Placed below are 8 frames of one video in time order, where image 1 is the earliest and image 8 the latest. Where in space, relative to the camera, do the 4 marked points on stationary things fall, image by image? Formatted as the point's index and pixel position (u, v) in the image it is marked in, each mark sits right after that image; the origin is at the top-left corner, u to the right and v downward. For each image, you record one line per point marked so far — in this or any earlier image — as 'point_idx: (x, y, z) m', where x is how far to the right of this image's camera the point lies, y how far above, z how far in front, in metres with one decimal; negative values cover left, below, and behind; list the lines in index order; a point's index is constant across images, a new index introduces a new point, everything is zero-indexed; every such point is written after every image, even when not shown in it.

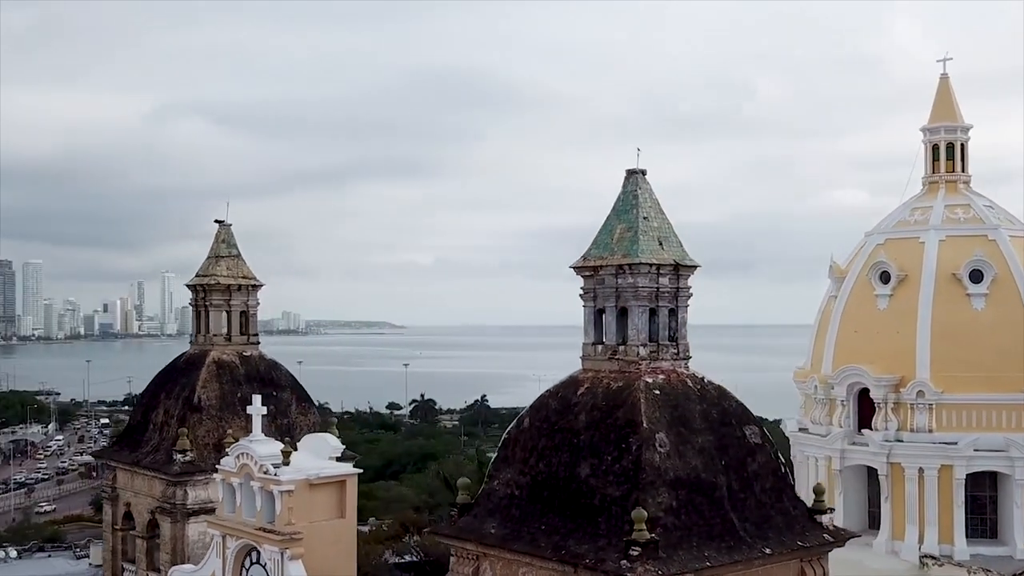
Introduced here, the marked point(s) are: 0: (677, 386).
0: (+0.9, -0.5, +6.7) m
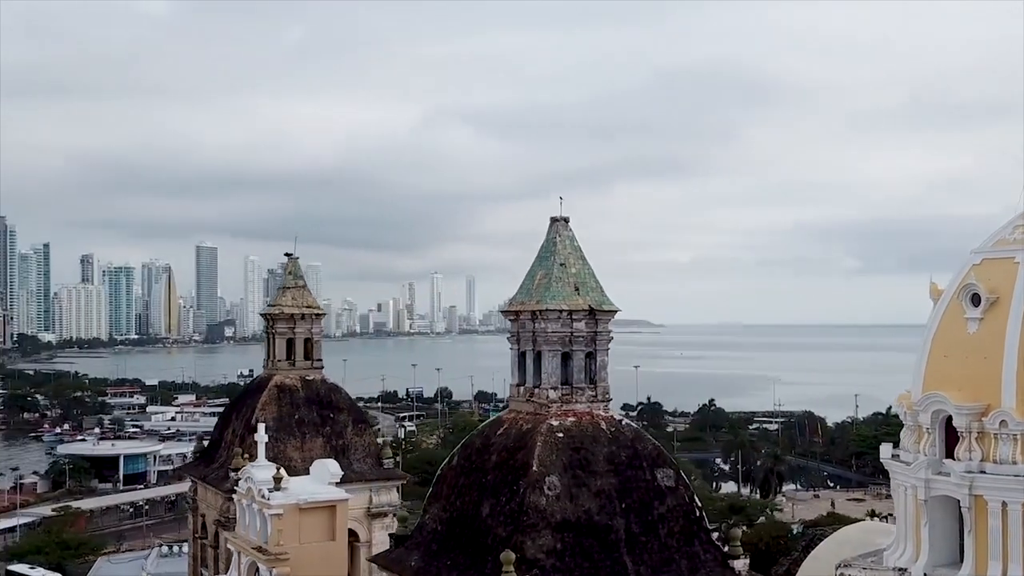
0: (+0.4, -0.8, +6.9) m
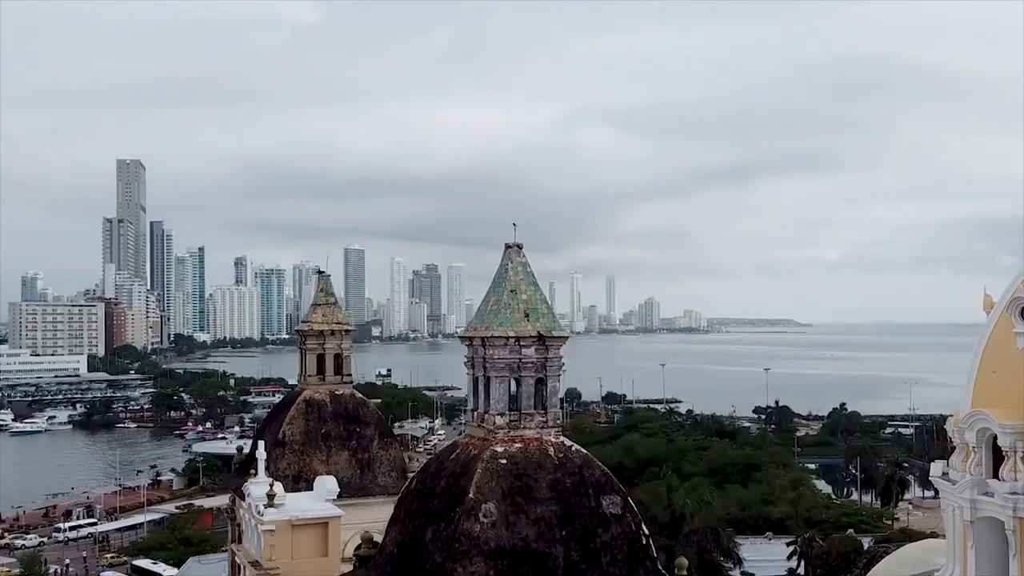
0: (+0.1, -0.9, +6.9) m
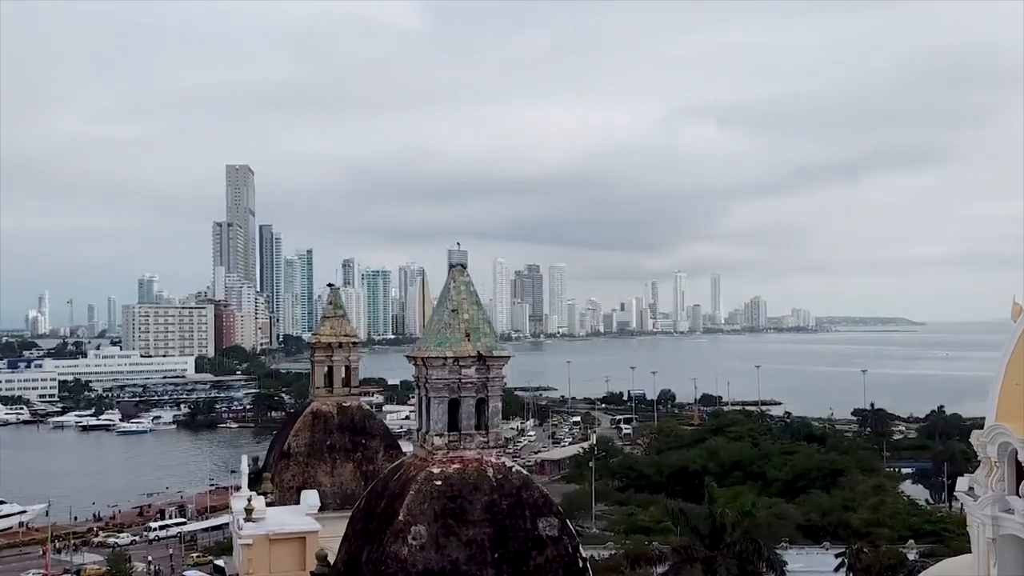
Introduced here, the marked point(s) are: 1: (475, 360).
0: (-0.2, -1.0, +6.8) m
1: (-0.2, -0.4, +7.0) m
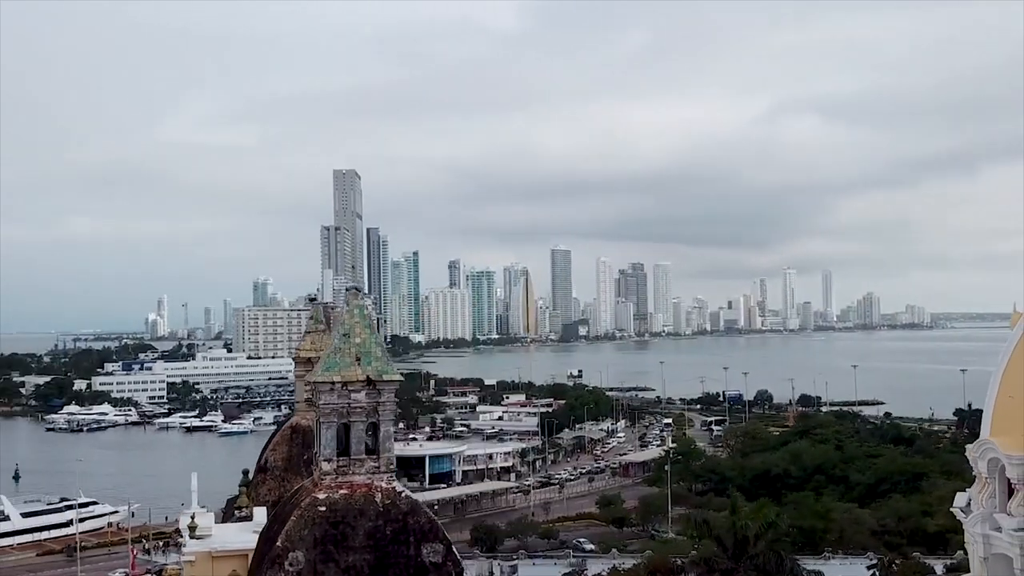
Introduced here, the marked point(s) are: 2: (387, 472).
0: (-0.9, -1.2, +6.8) m
1: (-0.8, -0.5, +7.0) m
2: (-0.7, -1.0, +7.0) m
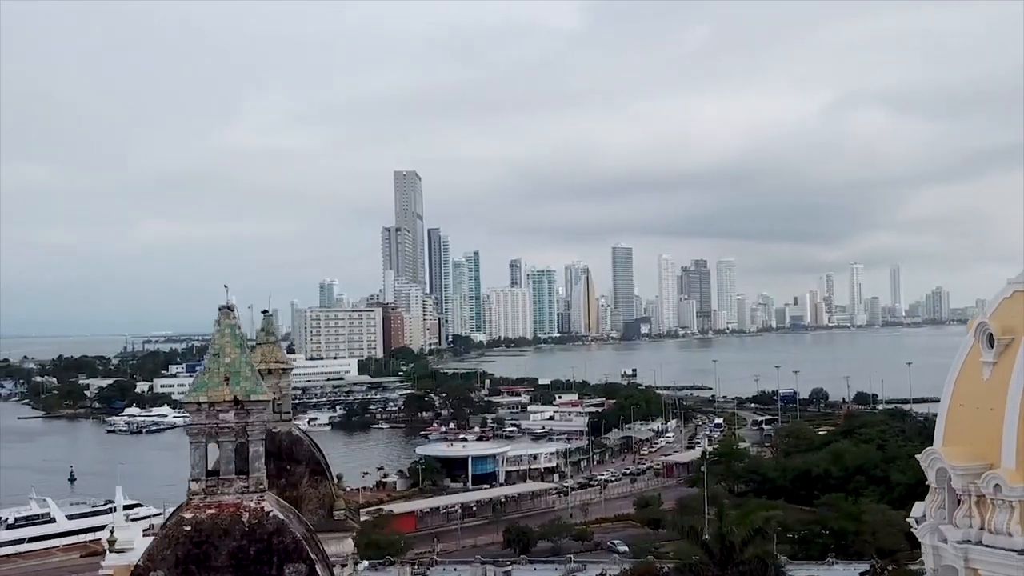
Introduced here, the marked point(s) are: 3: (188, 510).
0: (-1.6, -1.3, +6.9) m
1: (-1.6, -0.7, +7.0) m
2: (-1.5, -1.1, +7.0) m
3: (-1.8, -1.2, +6.9) m
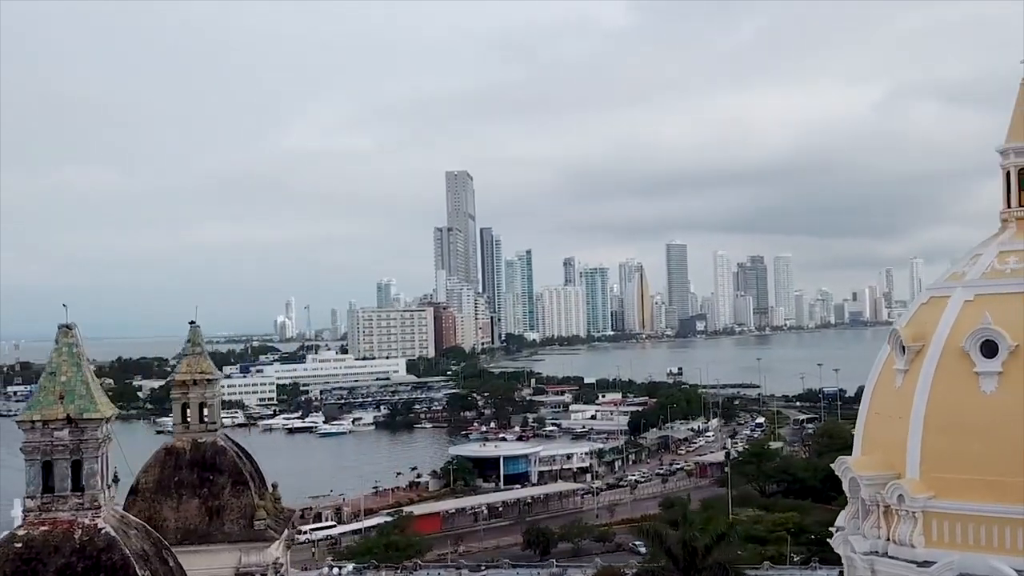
0: (-2.6, -1.4, +7.0) m
1: (-2.6, -0.8, +7.1) m
2: (-2.4, -1.2, +7.1) m
3: (-2.7, -1.4, +7.0) m
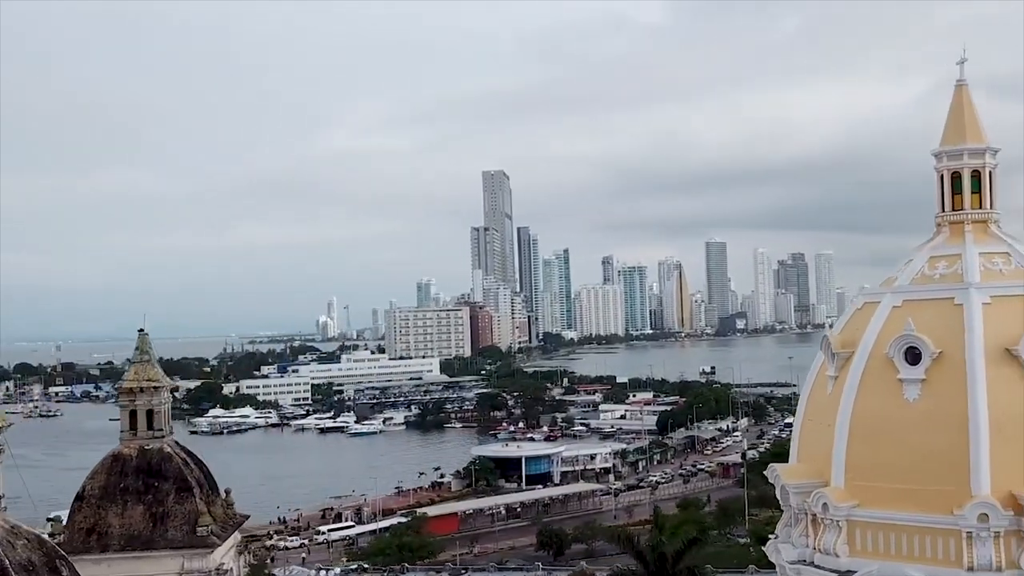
0: (-3.3, -1.5, +7.1) m
1: (-3.3, -0.9, +7.2) m
2: (-3.1, -1.3, +7.2) m
3: (-3.5, -1.4, +7.1) m
